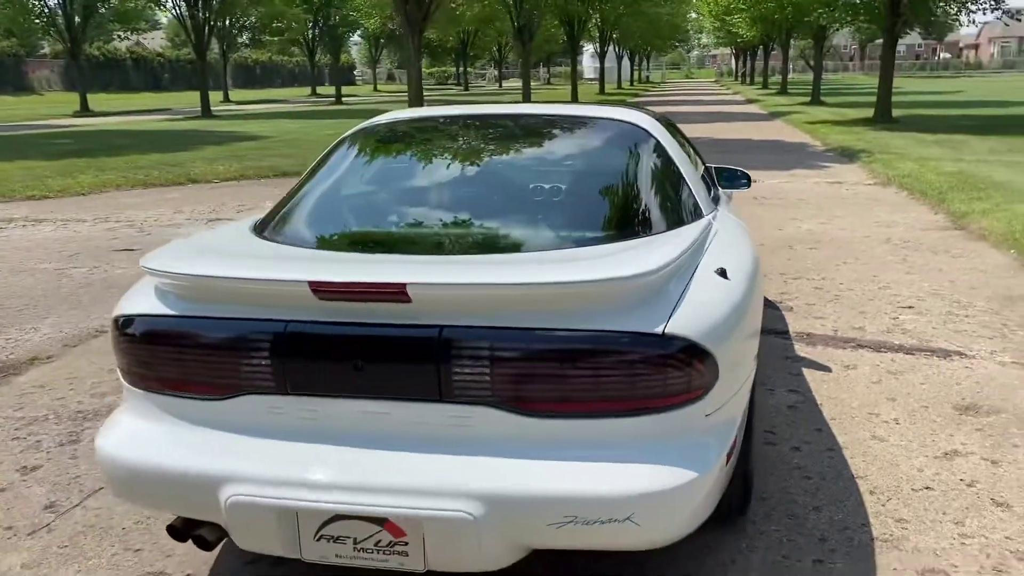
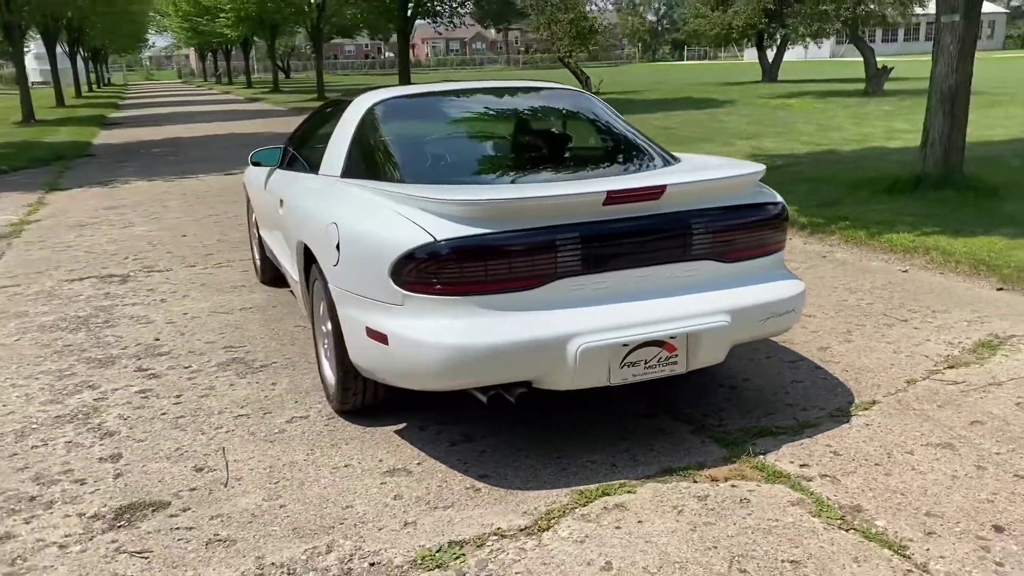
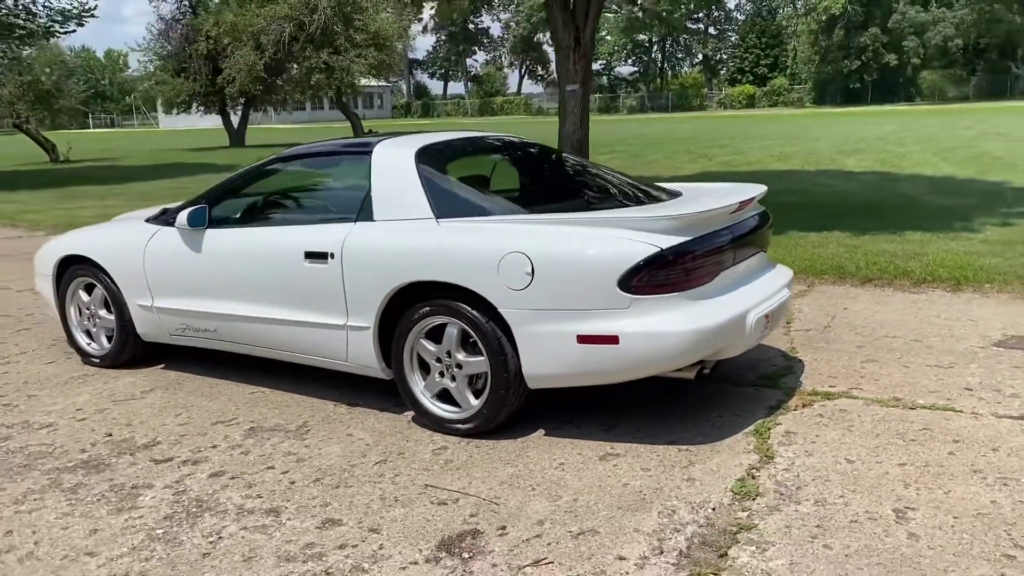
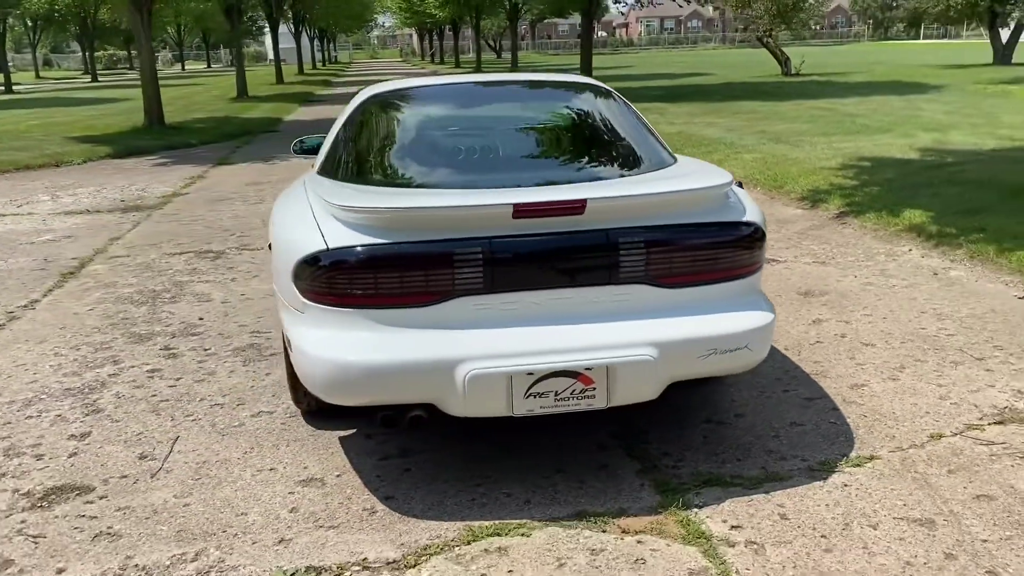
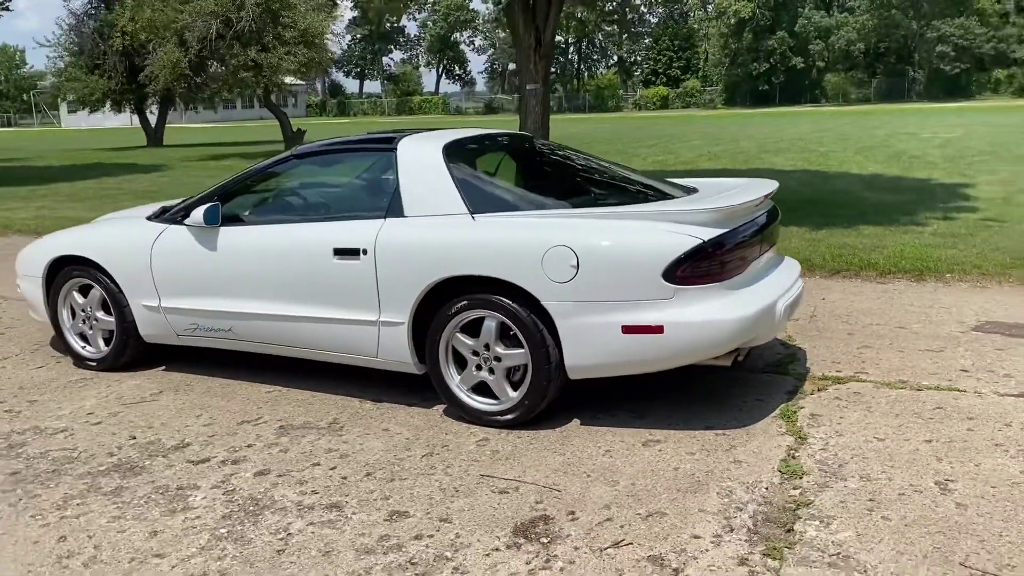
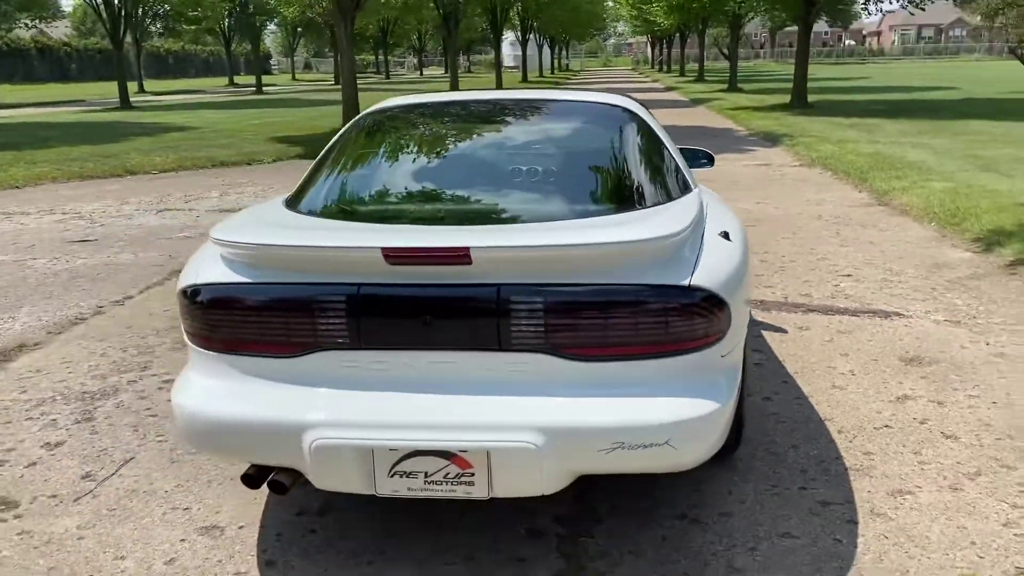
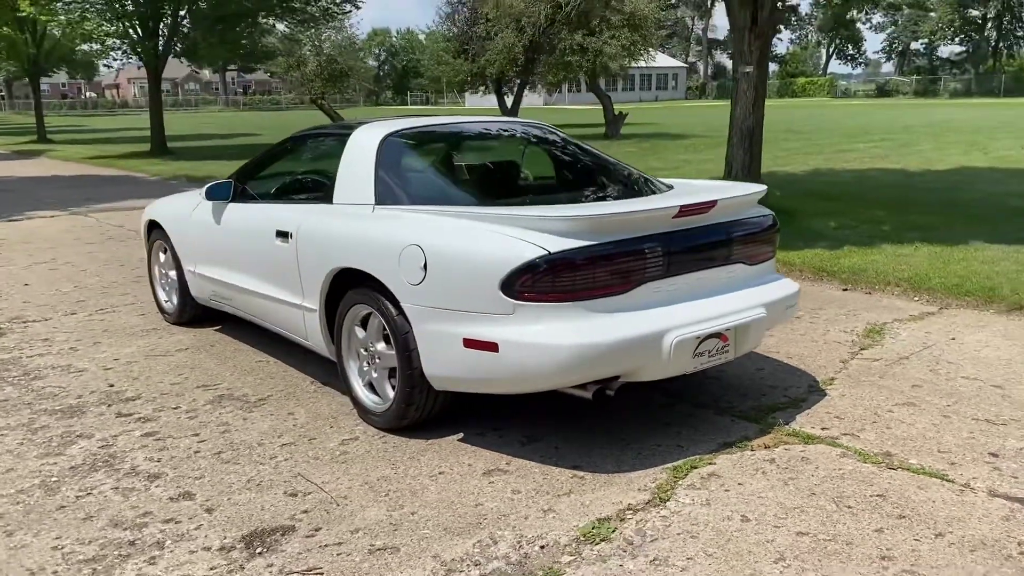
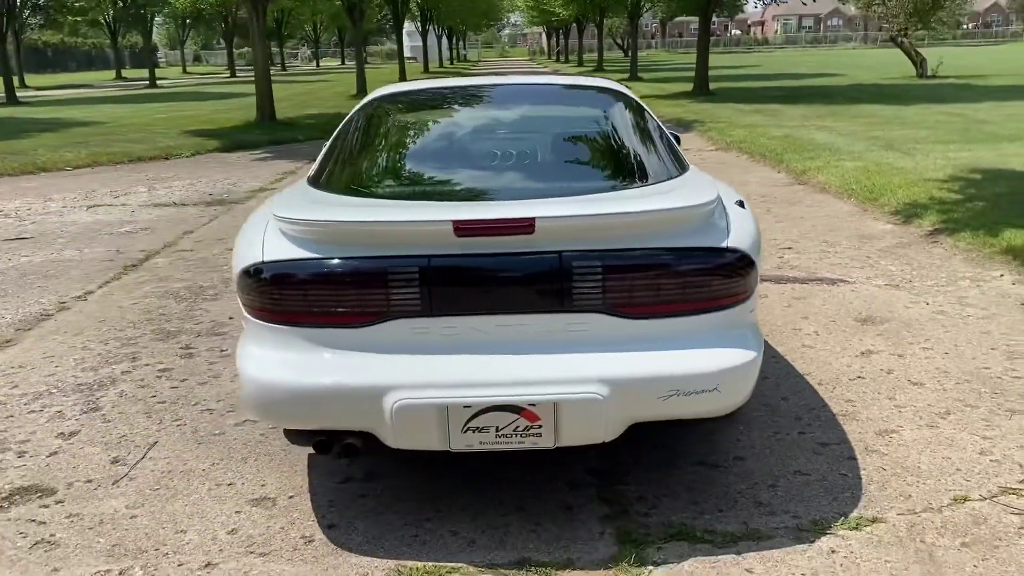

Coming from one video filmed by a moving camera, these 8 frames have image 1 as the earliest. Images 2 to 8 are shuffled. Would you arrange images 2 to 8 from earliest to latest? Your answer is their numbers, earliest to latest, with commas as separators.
6, 8, 4, 2, 7, 3, 5
